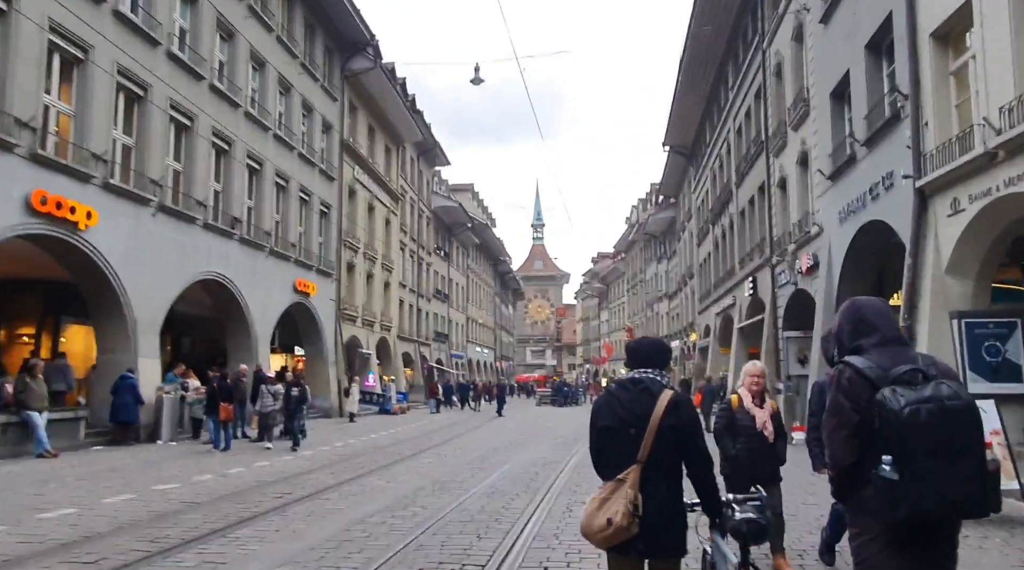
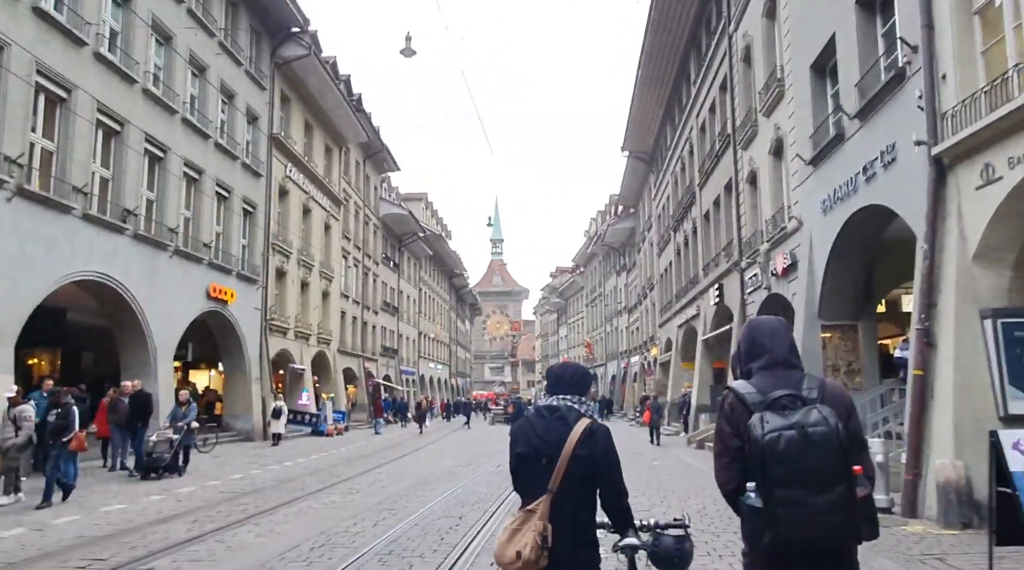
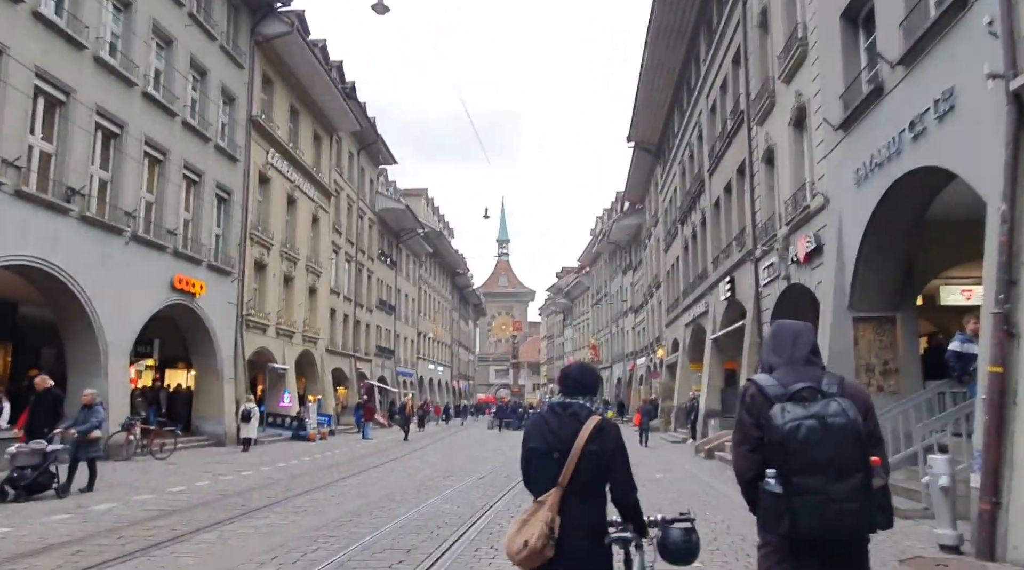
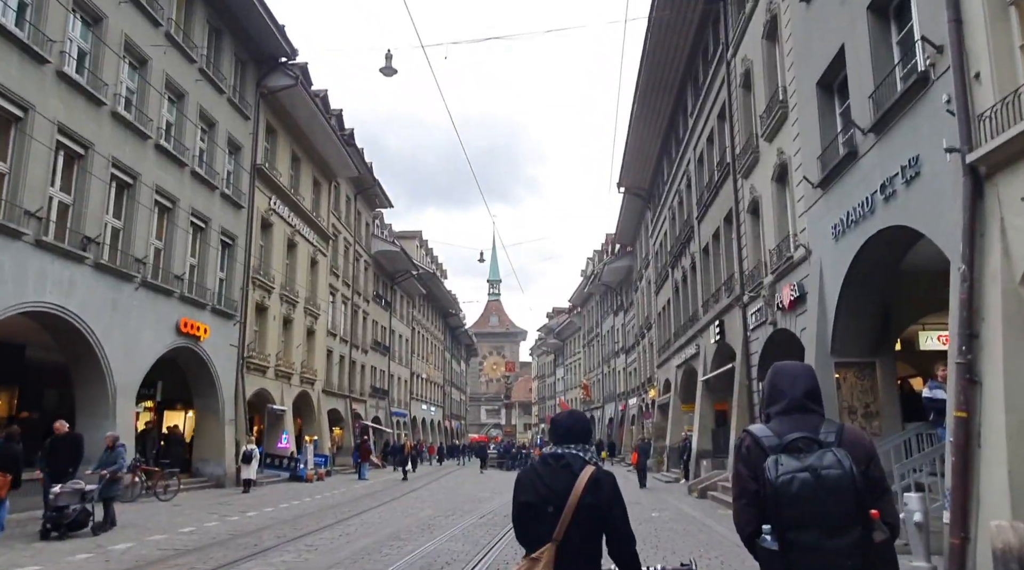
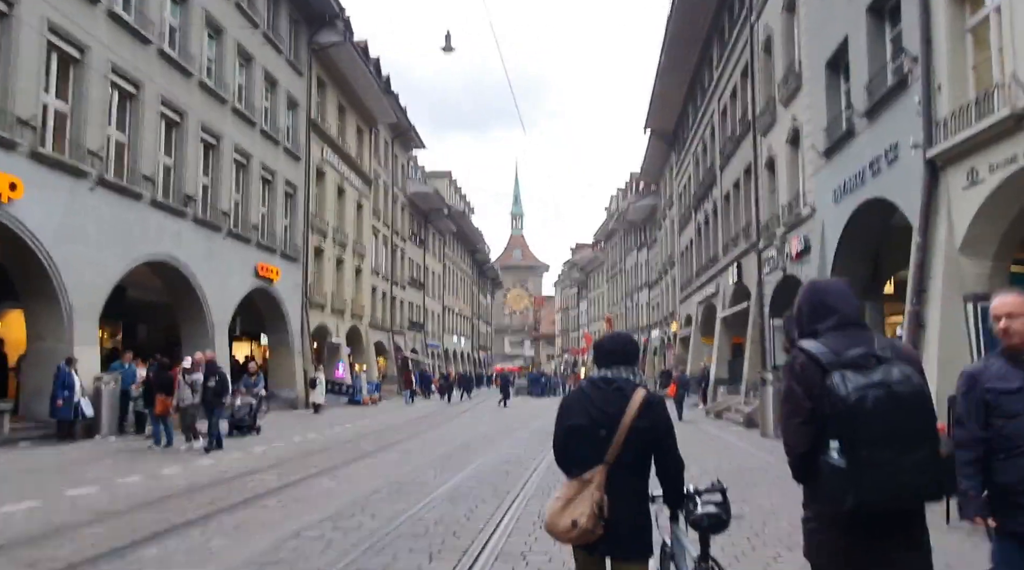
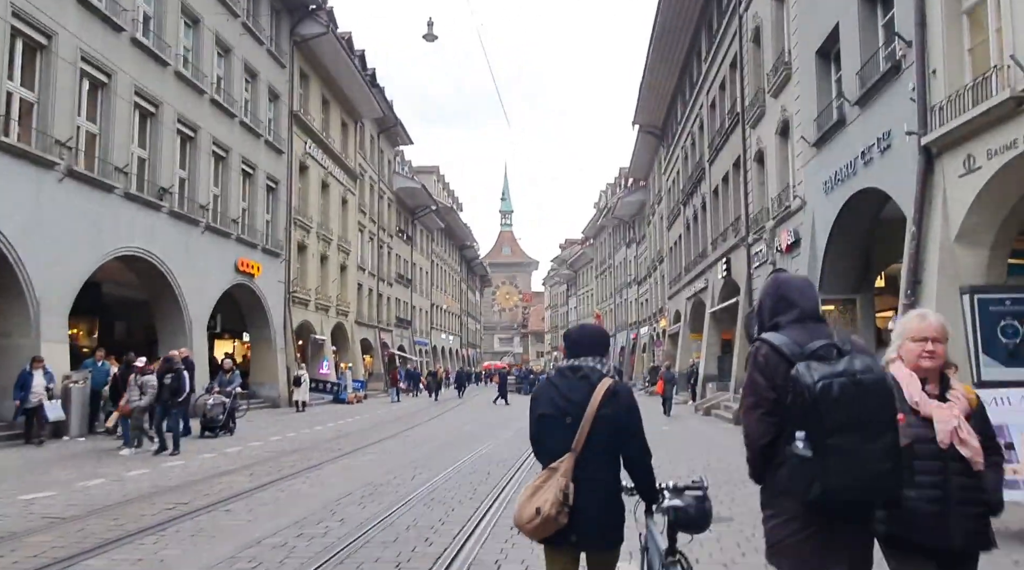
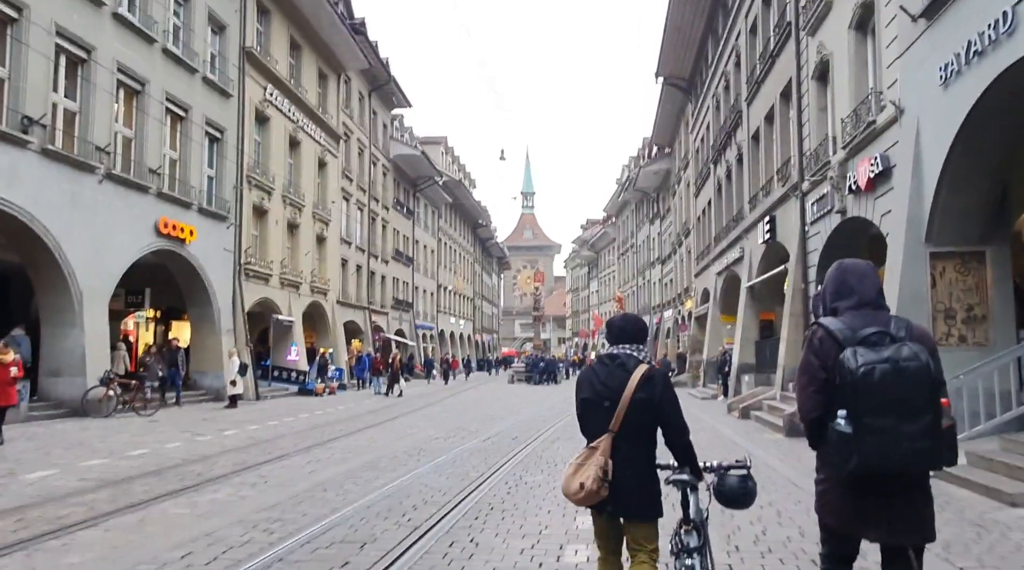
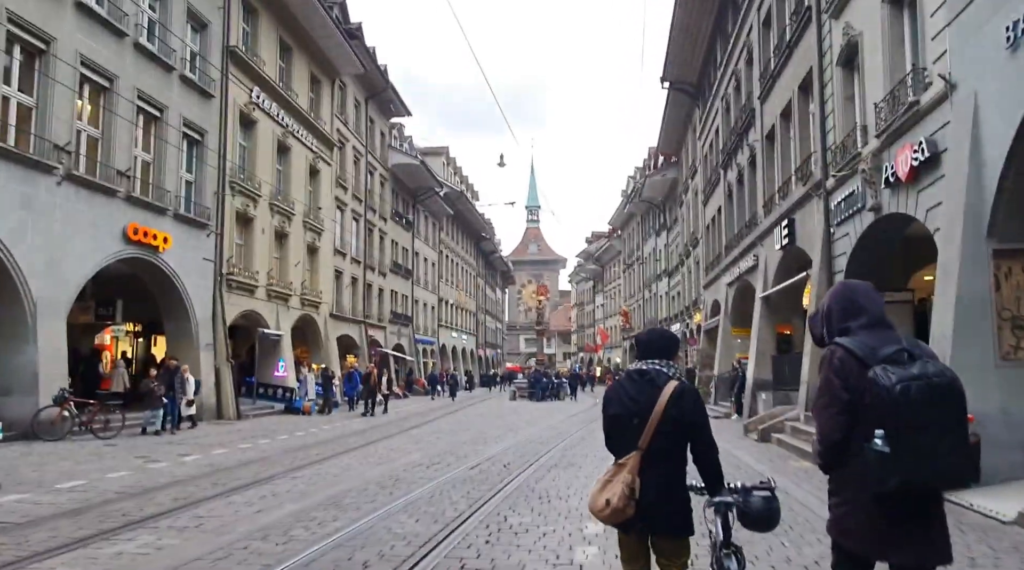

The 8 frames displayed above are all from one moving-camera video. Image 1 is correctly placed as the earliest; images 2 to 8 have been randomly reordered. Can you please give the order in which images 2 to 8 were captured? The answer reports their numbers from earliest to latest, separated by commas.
5, 6, 2, 4, 3, 7, 8
